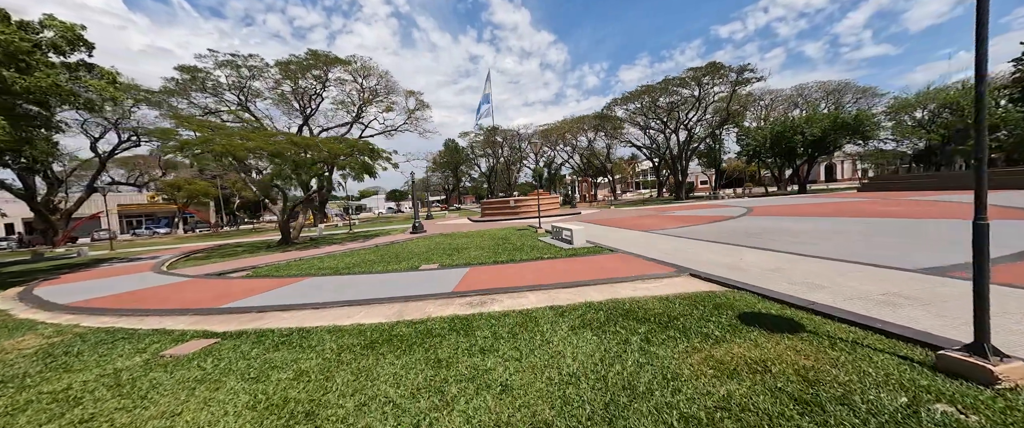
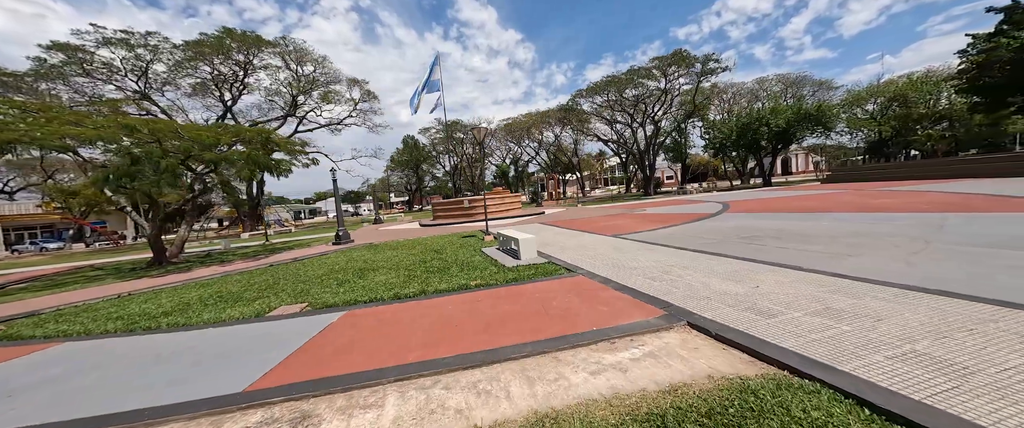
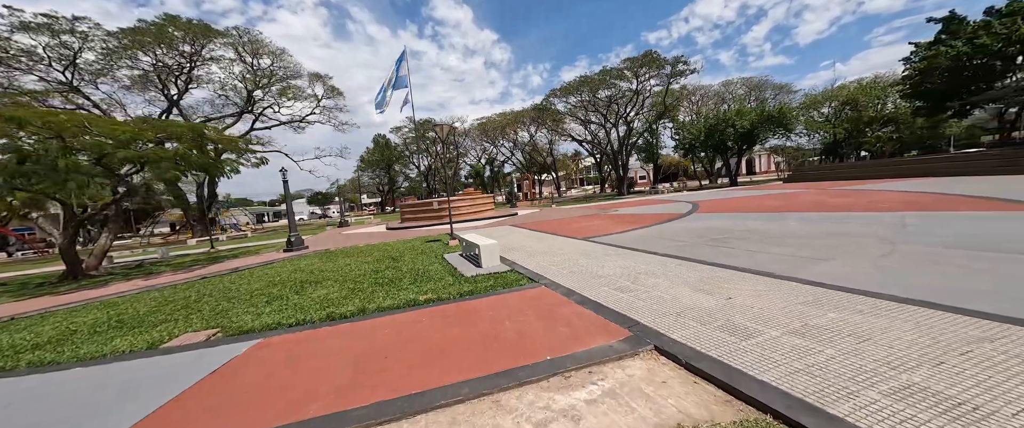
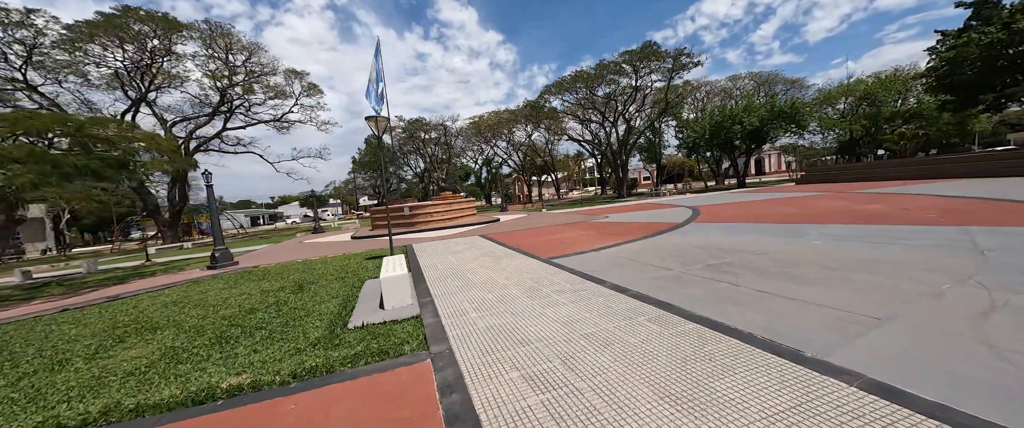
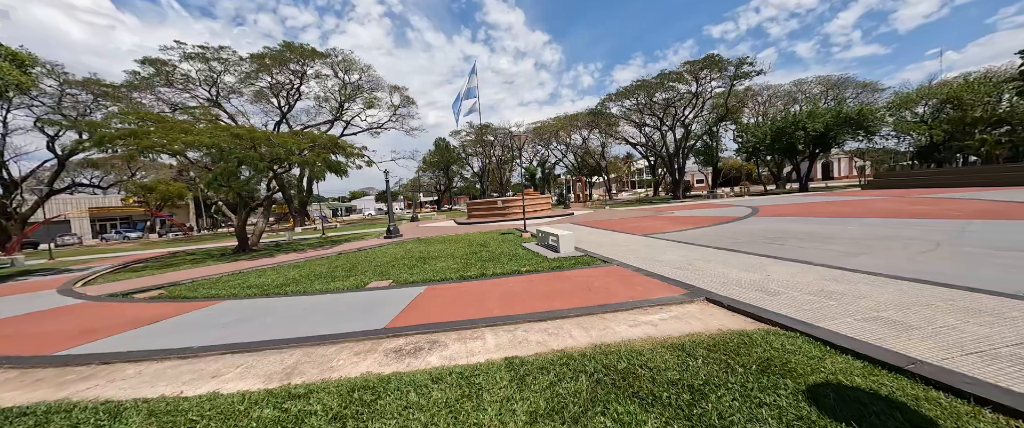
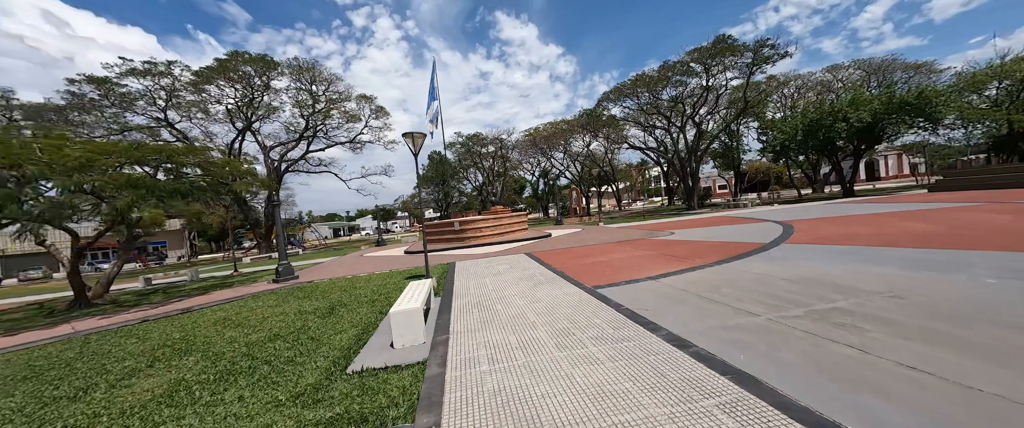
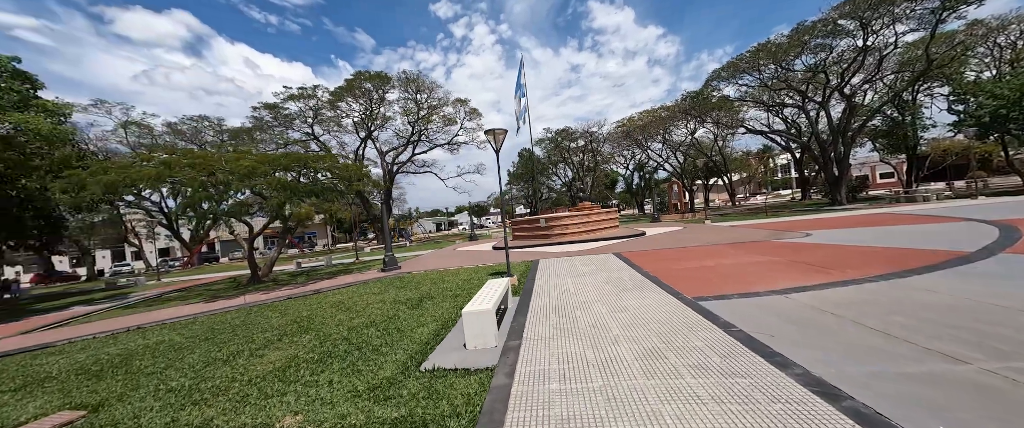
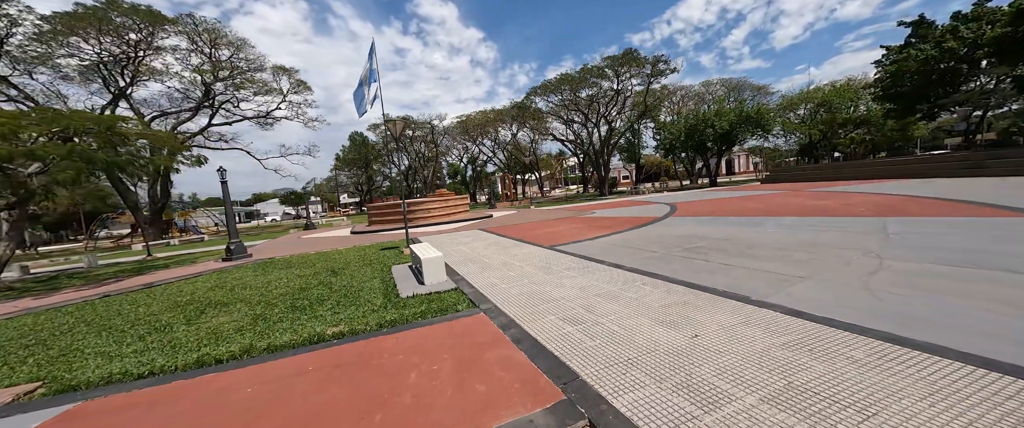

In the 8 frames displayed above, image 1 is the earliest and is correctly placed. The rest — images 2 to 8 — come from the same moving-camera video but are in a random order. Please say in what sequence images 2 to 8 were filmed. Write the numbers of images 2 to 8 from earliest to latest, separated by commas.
5, 2, 3, 8, 4, 6, 7
